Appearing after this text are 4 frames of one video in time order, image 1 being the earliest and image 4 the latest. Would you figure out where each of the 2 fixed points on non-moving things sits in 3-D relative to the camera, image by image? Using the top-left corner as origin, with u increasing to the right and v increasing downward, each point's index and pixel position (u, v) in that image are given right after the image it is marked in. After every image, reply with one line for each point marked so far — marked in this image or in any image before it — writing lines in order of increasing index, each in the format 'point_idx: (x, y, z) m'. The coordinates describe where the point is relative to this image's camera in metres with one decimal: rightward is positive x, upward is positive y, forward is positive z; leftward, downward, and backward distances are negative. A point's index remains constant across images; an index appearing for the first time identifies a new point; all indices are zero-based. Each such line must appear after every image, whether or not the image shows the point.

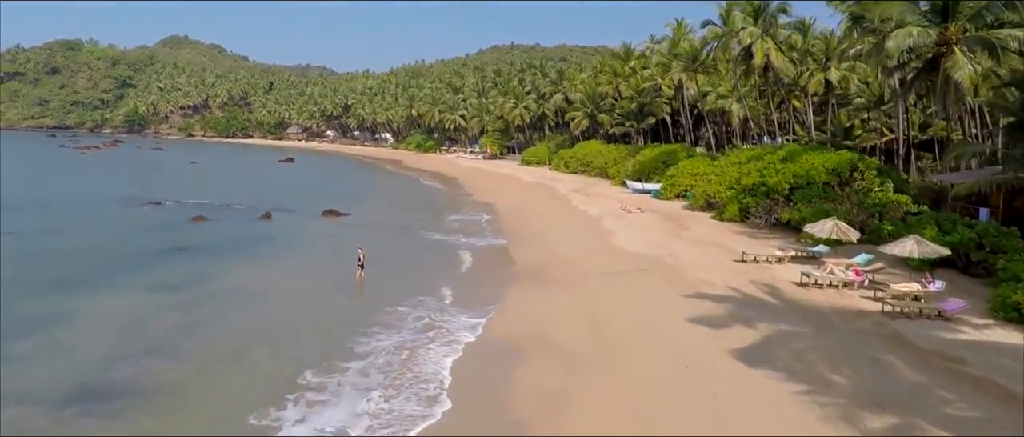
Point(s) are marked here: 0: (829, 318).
0: (+7.5, -2.3, +13.8) m
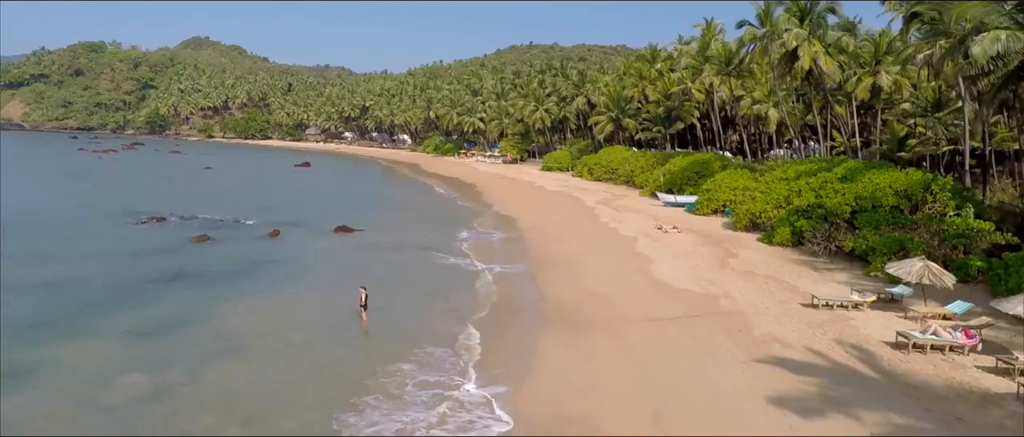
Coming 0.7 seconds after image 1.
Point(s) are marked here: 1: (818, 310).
0: (+8.2, -3.5, +11.0) m
1: (+8.8, -2.6, +16.8) m
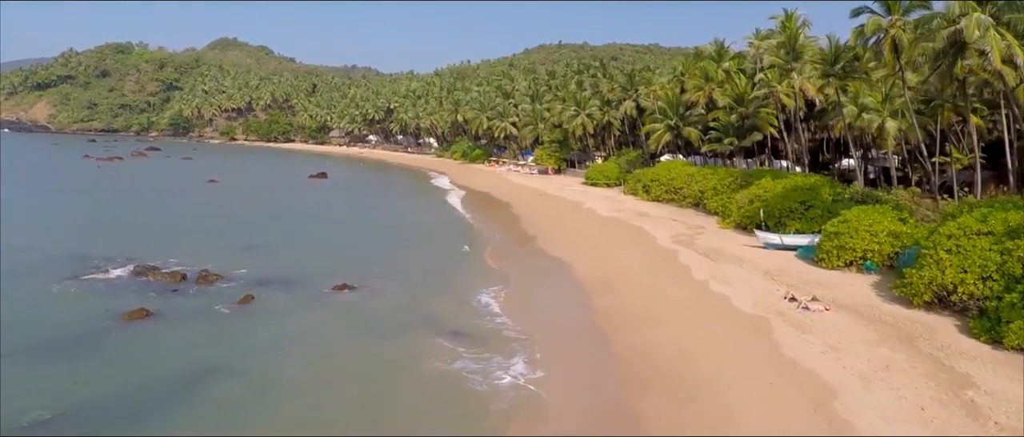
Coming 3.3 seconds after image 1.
0: (+9.9, -6.0, +1.3) m
1: (+10.7, -5.2, +7.1) m
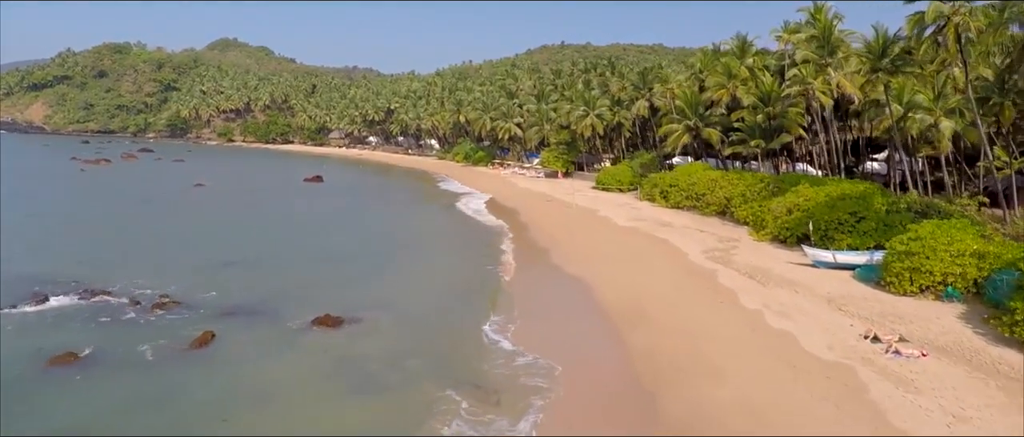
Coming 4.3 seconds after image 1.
0: (+10.4, -6.7, -2.8) m
1: (+11.3, -5.9, +3.0) m
